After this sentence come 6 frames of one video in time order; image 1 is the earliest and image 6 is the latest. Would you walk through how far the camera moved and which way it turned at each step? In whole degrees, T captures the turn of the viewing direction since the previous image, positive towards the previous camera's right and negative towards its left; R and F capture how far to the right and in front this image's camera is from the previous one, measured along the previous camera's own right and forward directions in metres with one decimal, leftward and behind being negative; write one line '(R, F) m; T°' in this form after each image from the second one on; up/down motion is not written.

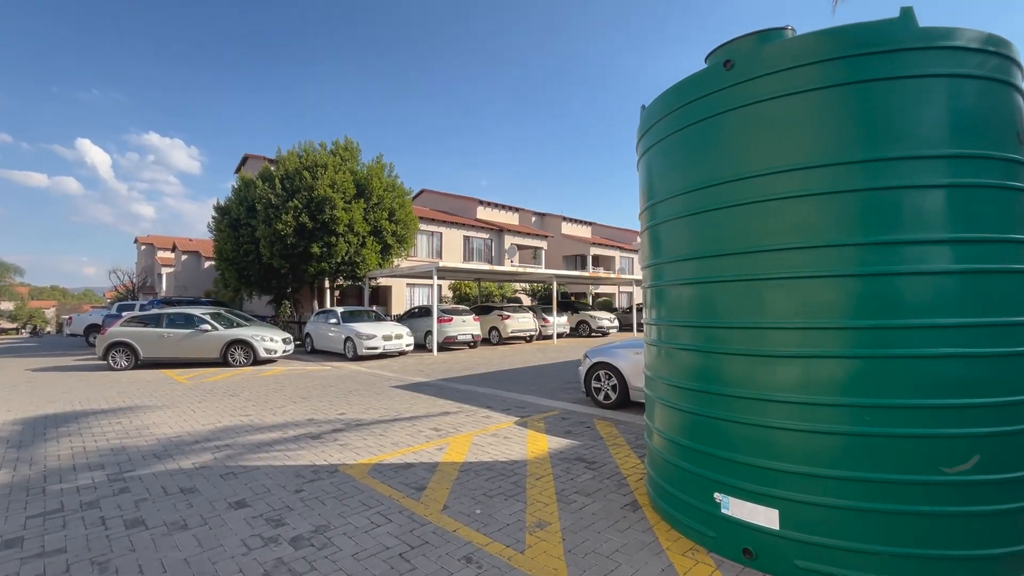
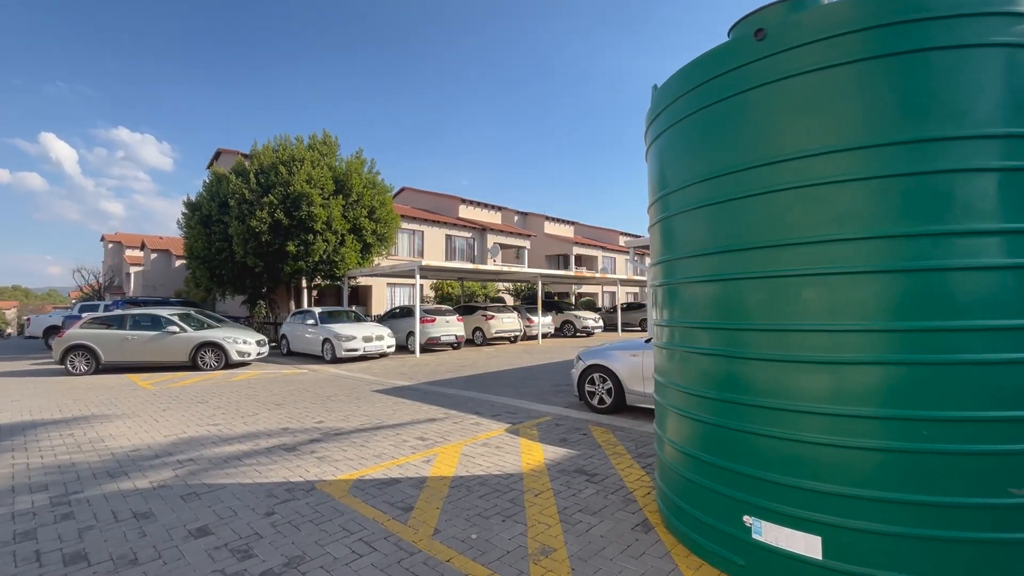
(-0.1, +0.4) m; +2°
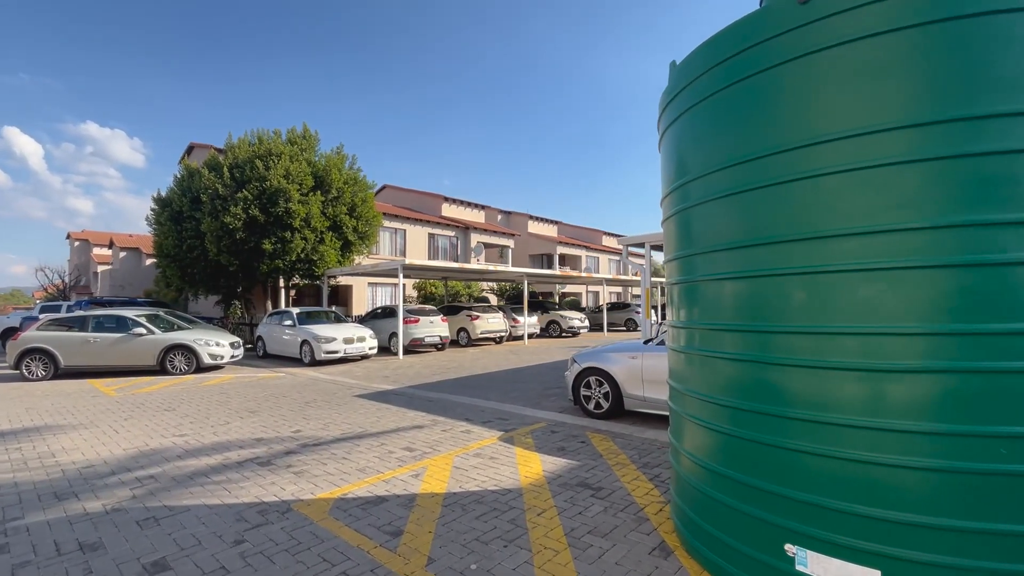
(-0.1, +0.3) m; +2°
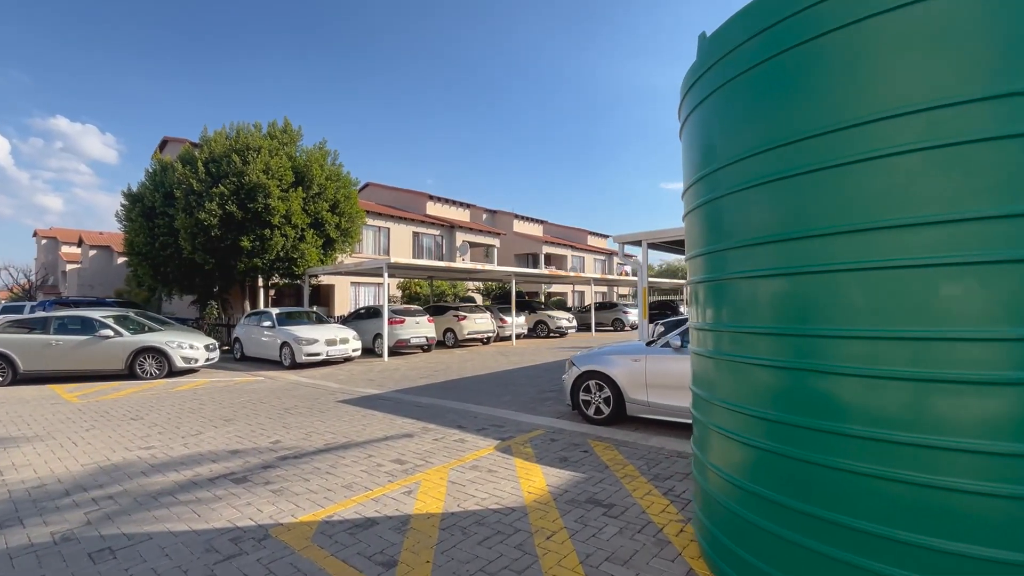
(-0.1, +0.3) m; +2°
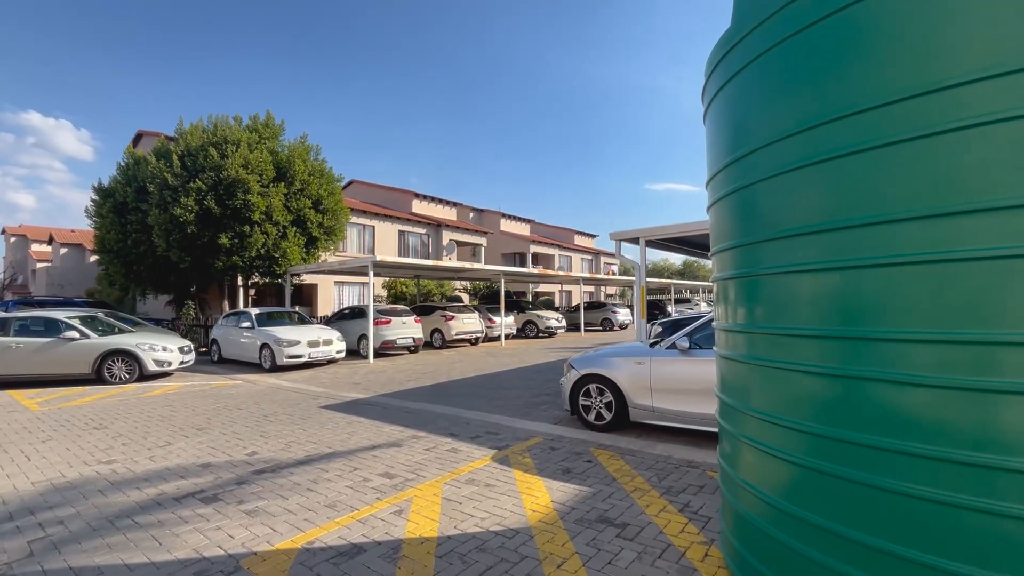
(-0.1, +0.3) m; +2°
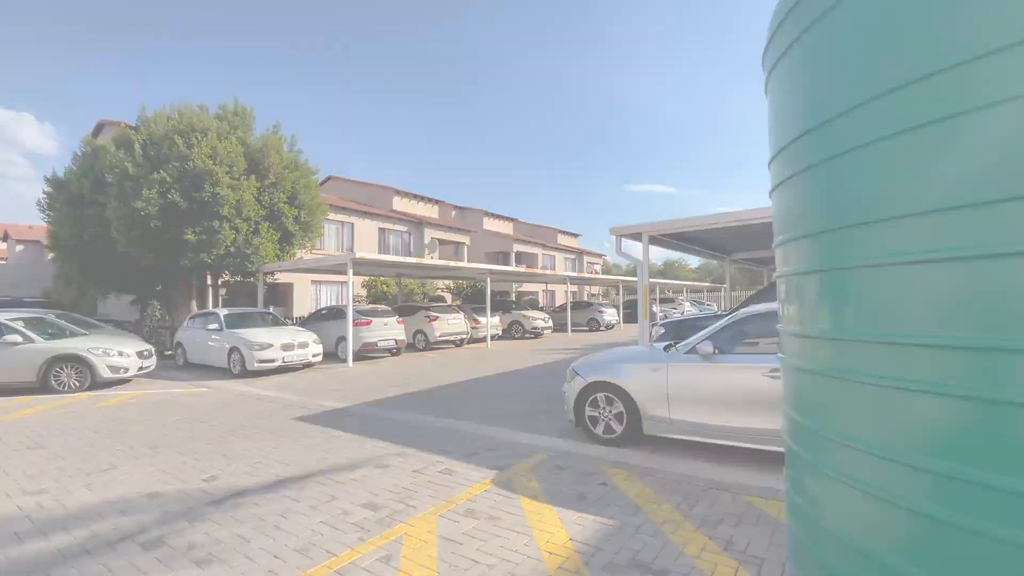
(-0.2, +0.6) m; +2°
